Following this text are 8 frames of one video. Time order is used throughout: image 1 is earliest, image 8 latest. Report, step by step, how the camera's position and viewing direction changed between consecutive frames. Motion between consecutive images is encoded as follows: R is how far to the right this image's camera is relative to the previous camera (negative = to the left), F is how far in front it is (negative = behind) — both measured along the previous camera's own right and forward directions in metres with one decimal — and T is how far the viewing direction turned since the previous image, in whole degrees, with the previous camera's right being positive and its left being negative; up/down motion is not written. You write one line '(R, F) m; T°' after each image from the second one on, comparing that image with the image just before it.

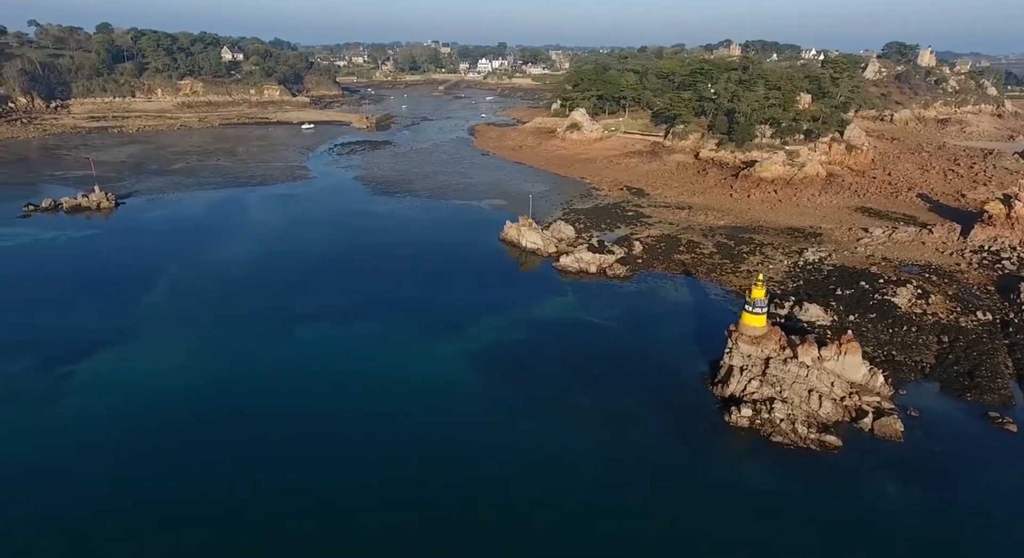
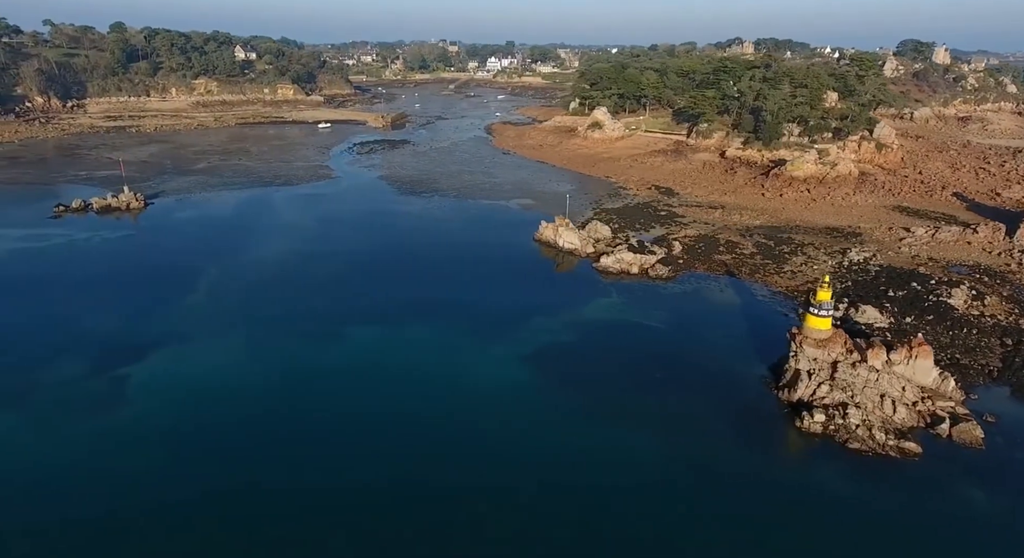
(-1.5, +0.4) m; 0°
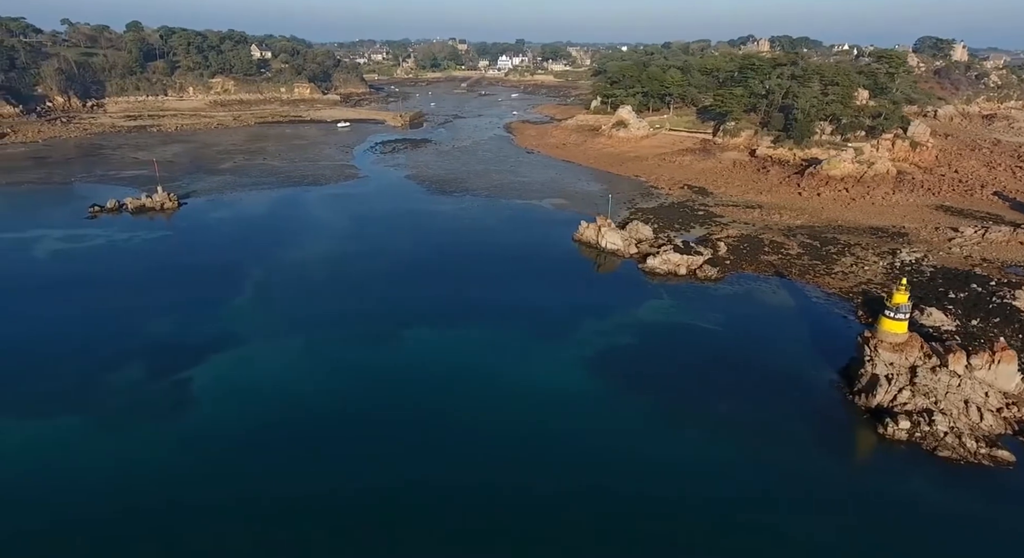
(-1.7, +0.4) m; 0°
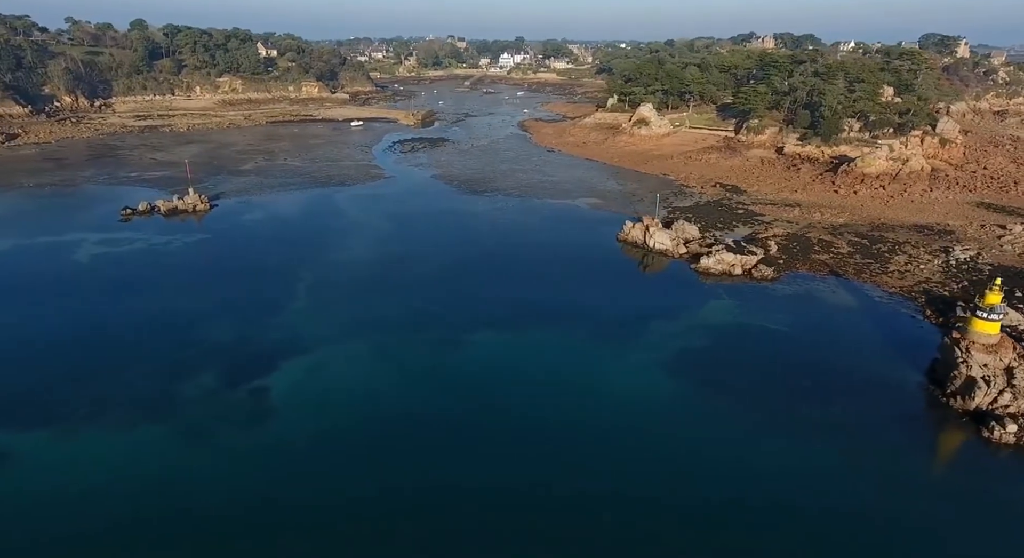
(-2.4, +0.4) m; +1°
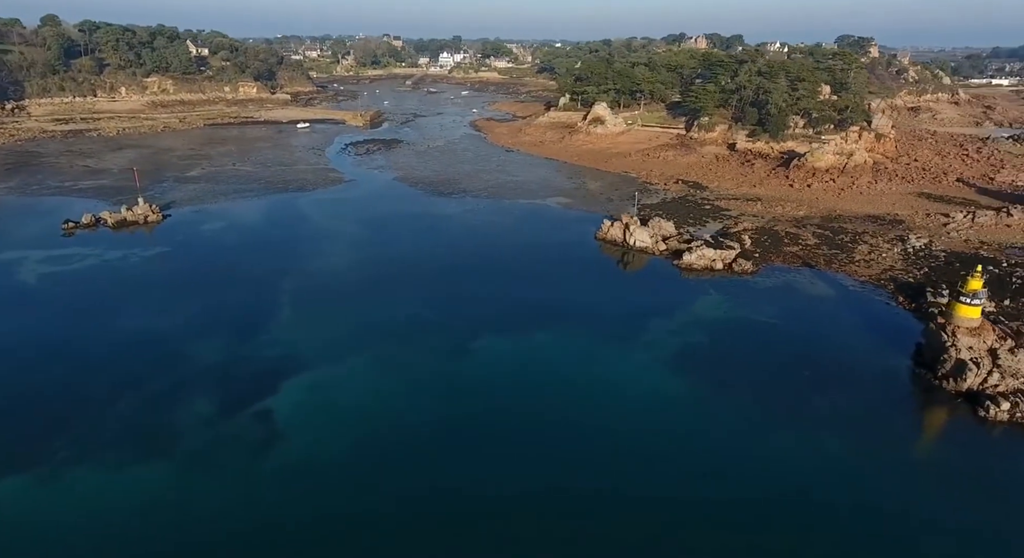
(-2.1, -0.3) m; +5°
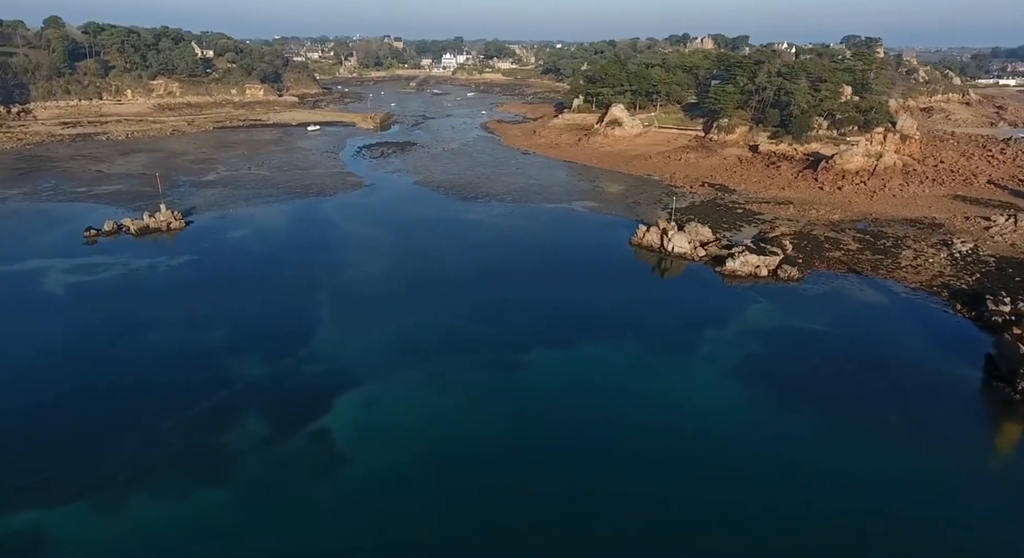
(-1.7, +0.8) m; 0°
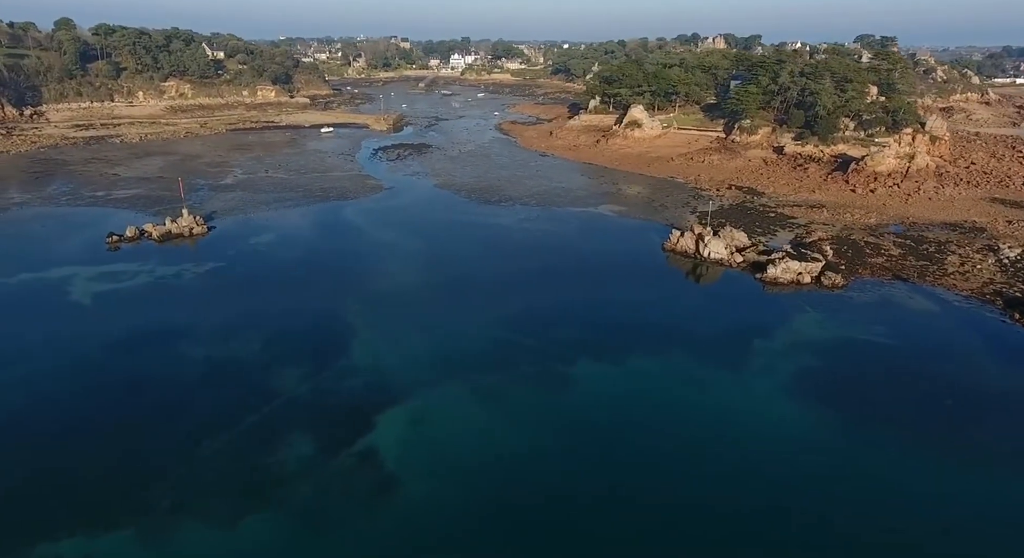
(-1.3, +0.9) m; 0°
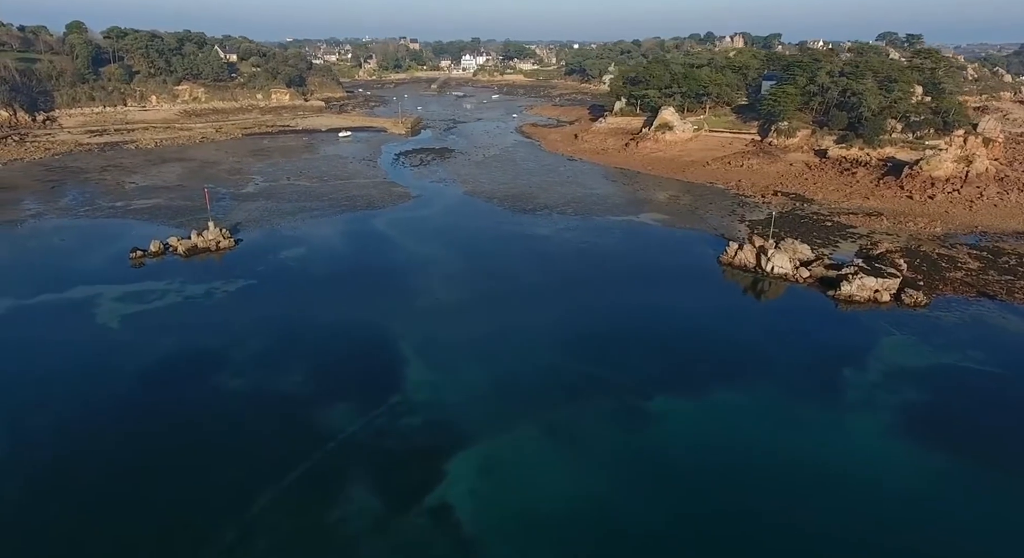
(-1.8, +2.1) m; 0°
